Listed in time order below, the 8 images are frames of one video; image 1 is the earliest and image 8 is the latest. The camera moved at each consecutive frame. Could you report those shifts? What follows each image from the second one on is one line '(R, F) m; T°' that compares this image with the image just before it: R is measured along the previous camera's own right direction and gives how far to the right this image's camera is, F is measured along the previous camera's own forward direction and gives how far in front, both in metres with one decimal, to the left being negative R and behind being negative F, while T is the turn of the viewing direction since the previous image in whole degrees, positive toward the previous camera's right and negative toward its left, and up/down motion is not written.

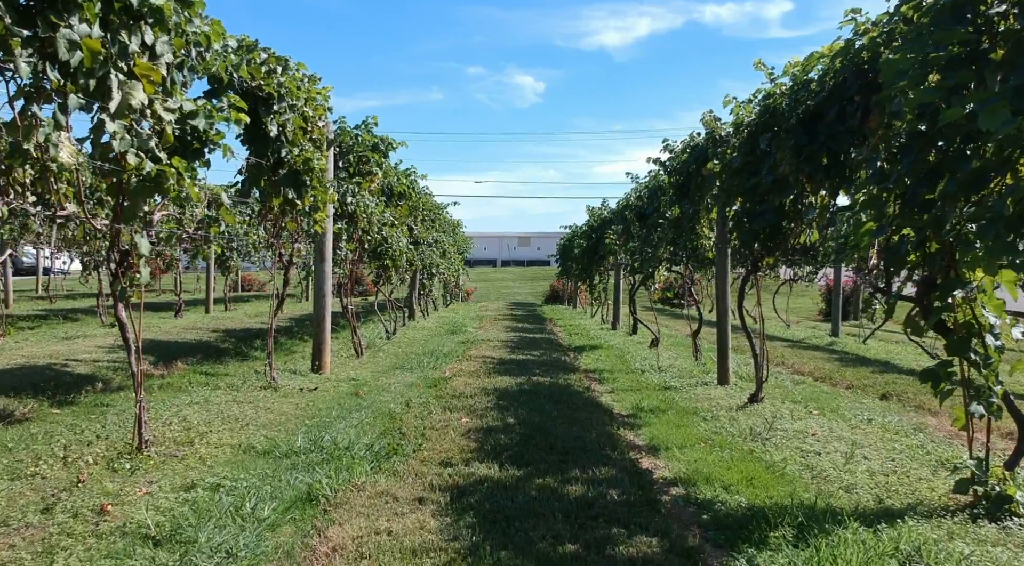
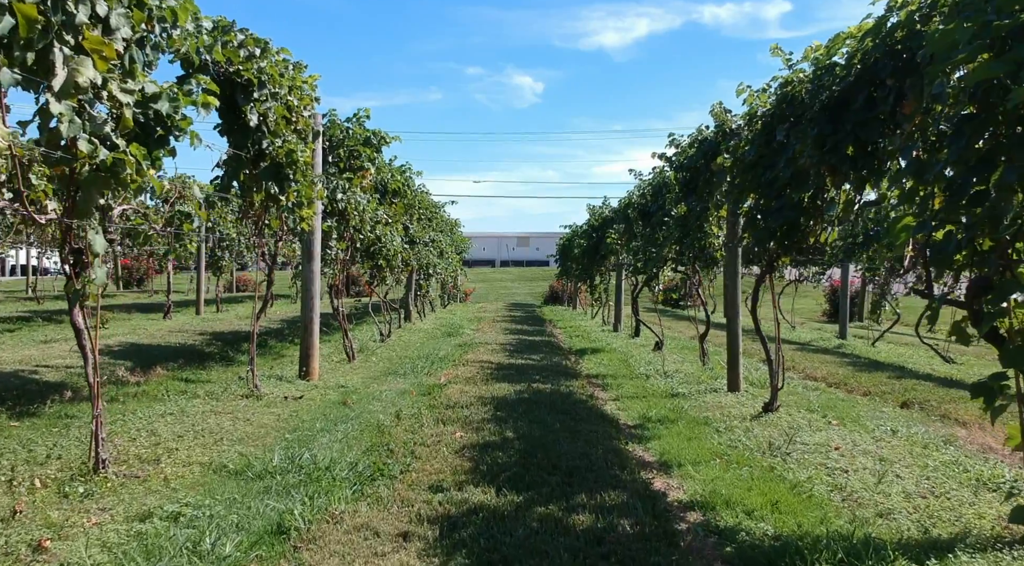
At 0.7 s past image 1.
(0.0, +0.5) m; 0°
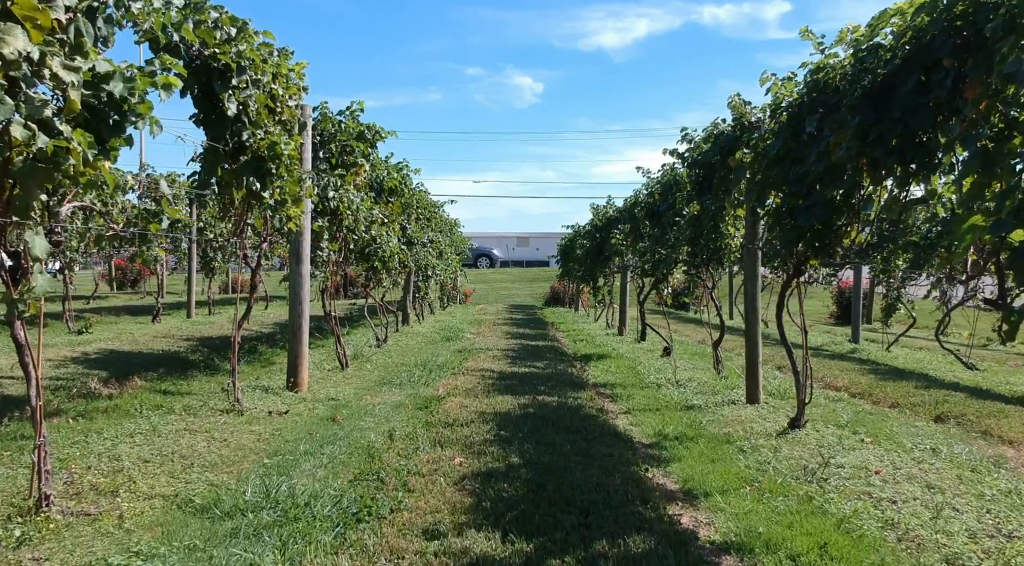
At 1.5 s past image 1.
(0.0, +0.6) m; 0°
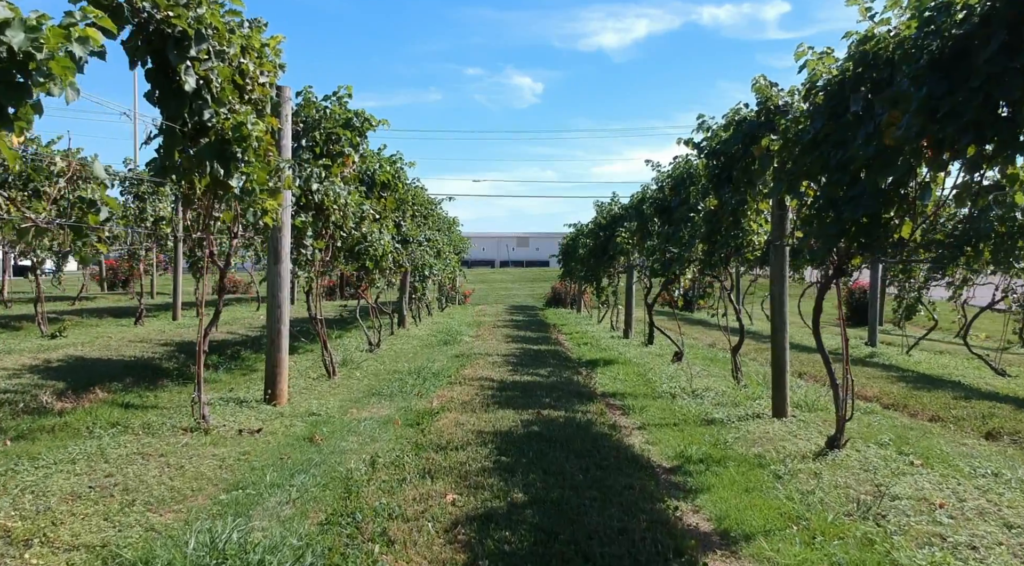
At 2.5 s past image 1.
(0.0, +0.8) m; 0°
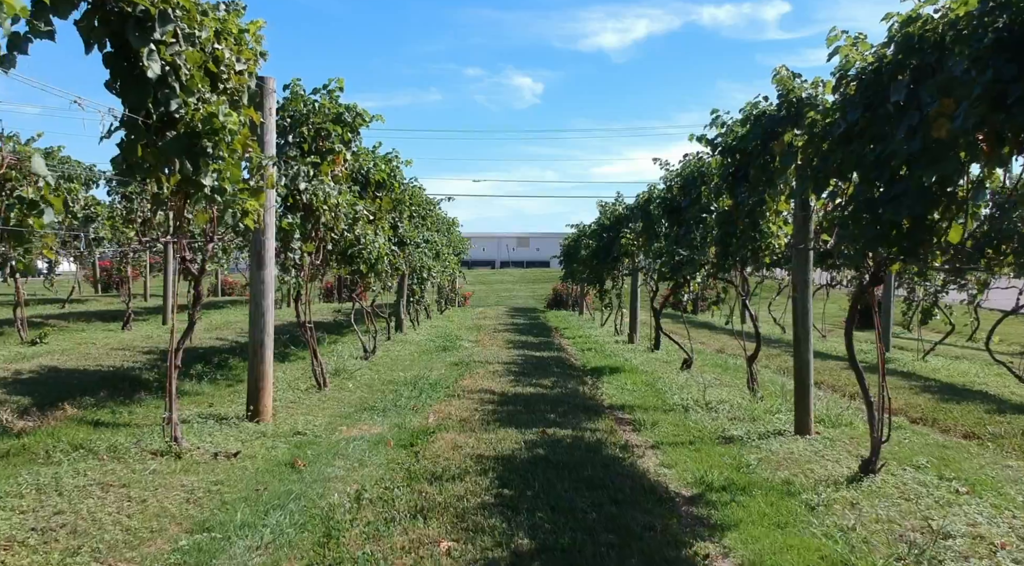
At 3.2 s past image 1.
(0.0, +0.5) m; 0°
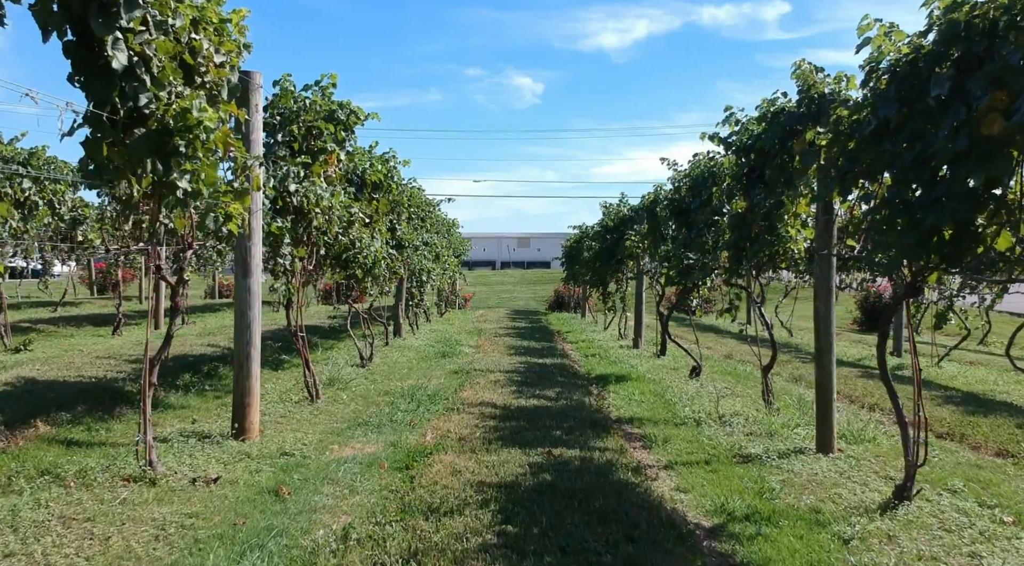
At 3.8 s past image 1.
(0.0, +0.4) m; 0°
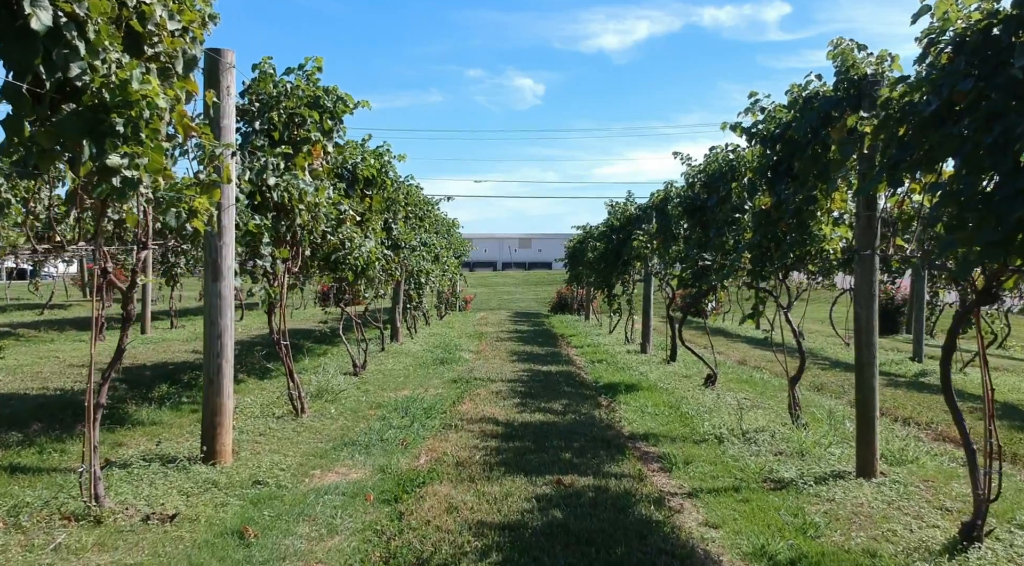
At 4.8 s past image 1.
(0.0, +0.7) m; 0°
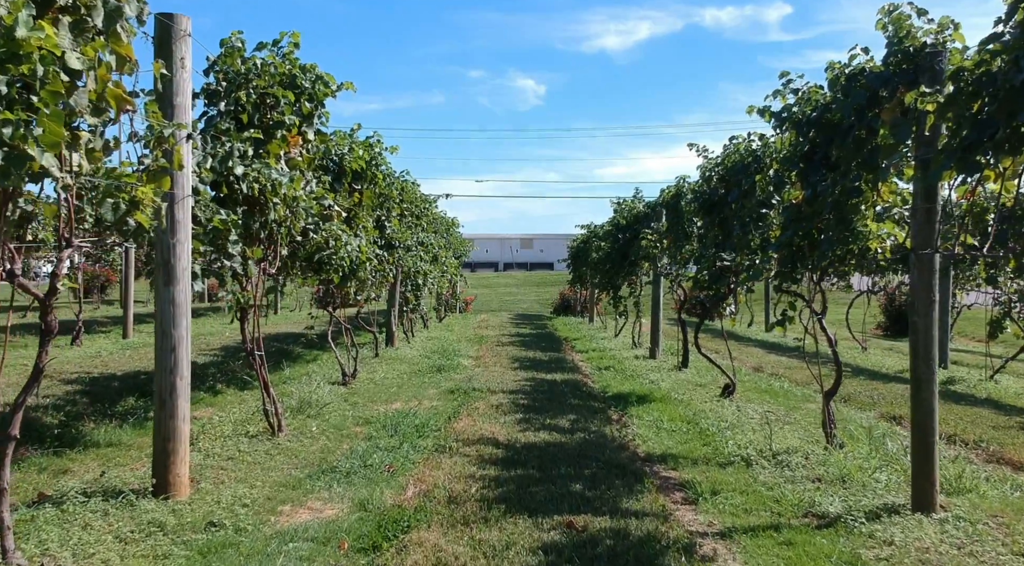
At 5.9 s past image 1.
(0.0, +0.8) m; 0°
